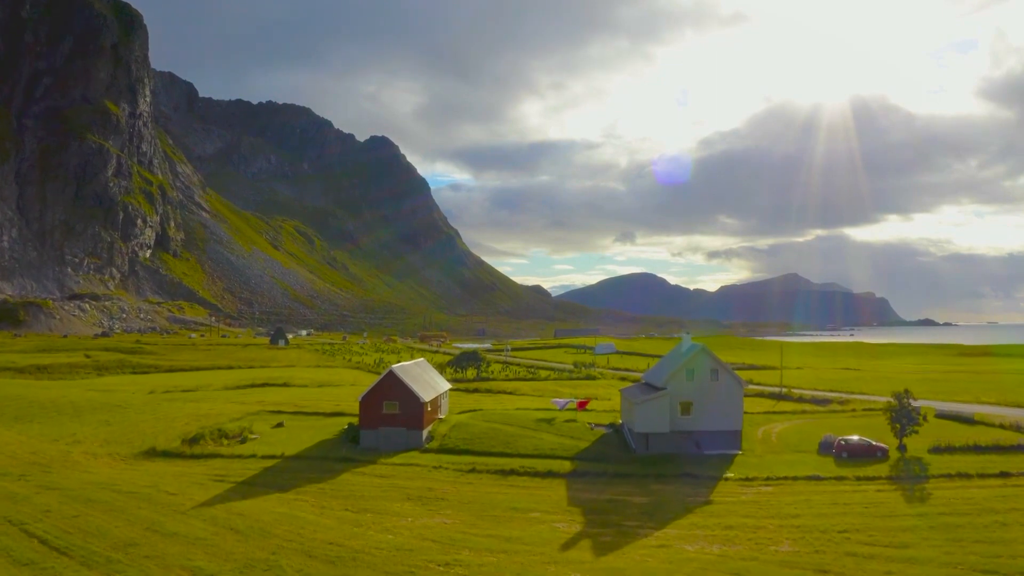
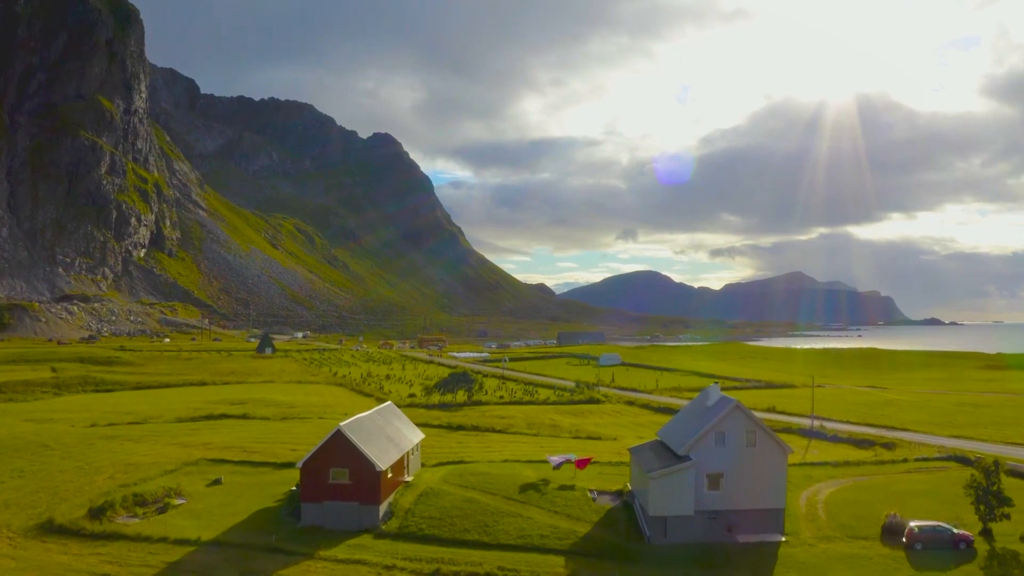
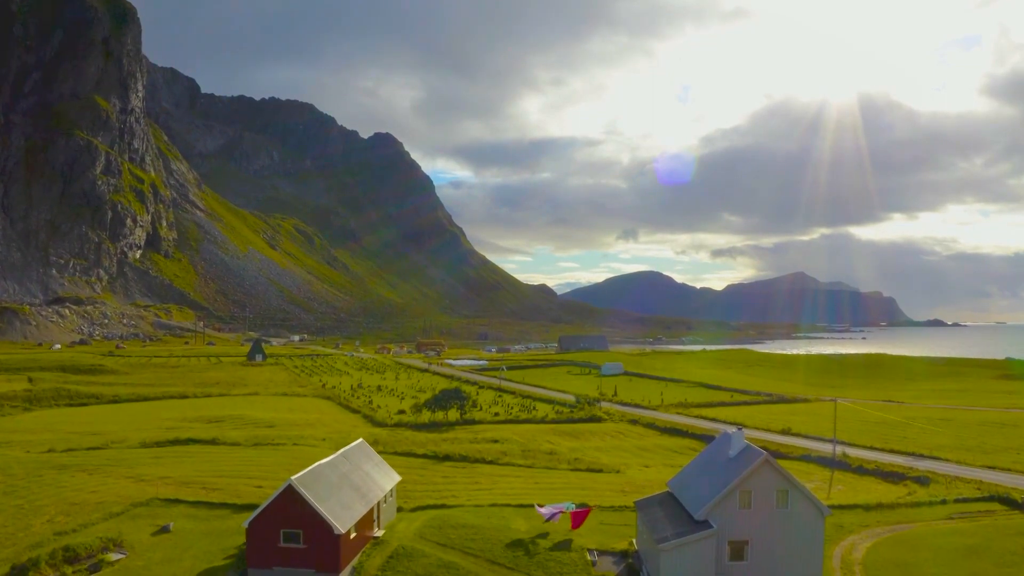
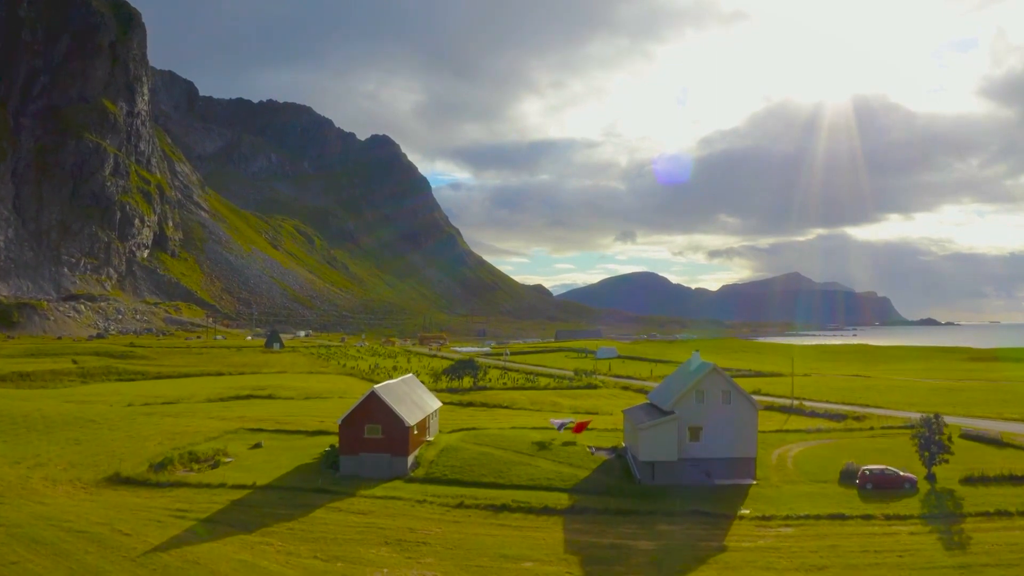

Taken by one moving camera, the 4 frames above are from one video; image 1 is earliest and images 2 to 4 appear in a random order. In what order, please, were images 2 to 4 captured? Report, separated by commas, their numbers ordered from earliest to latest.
4, 2, 3
